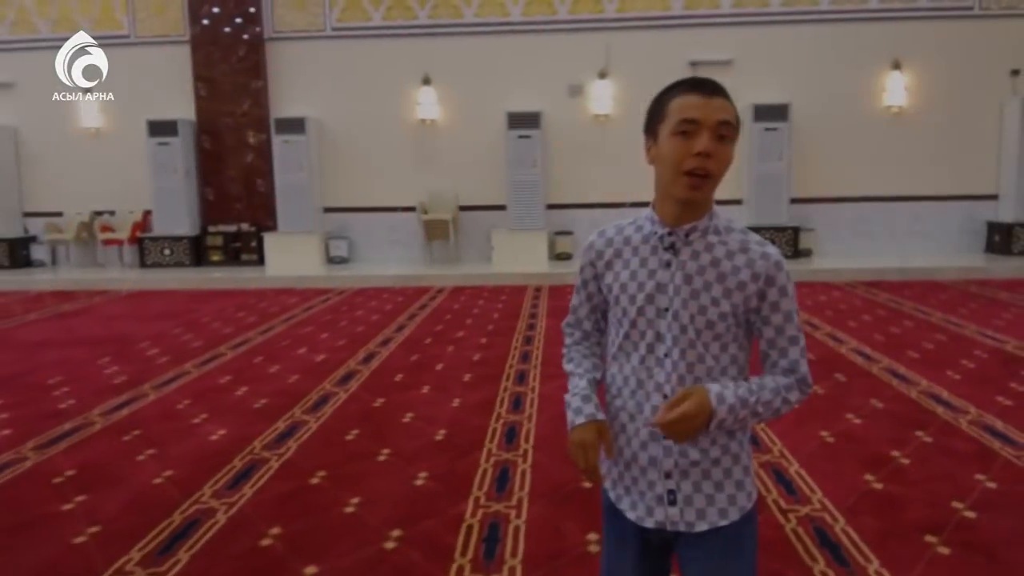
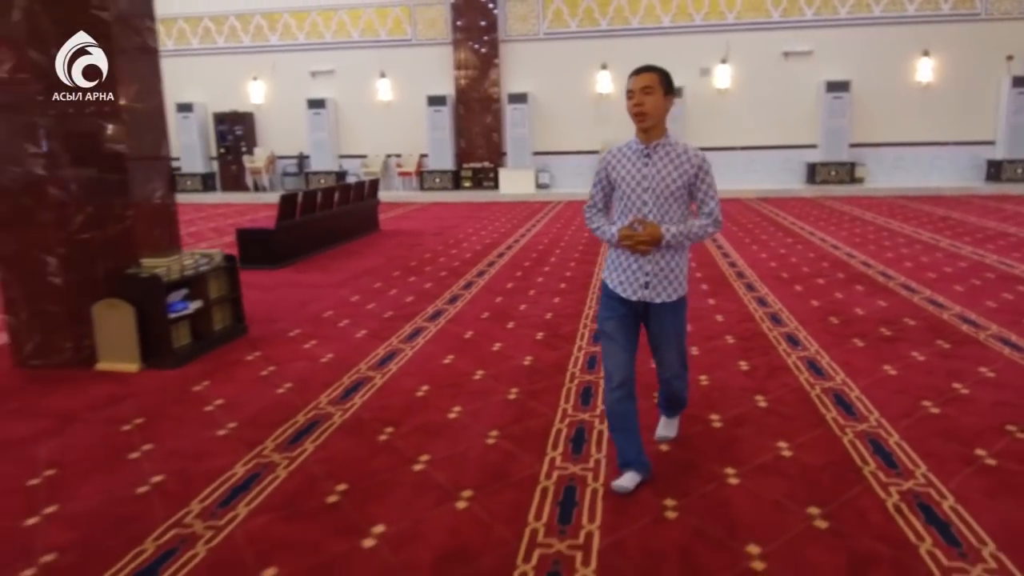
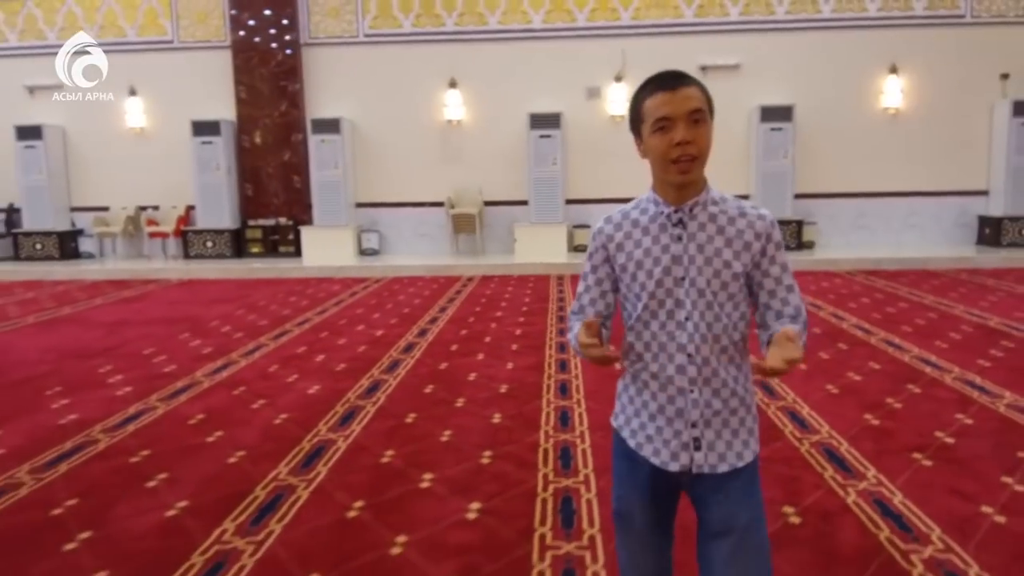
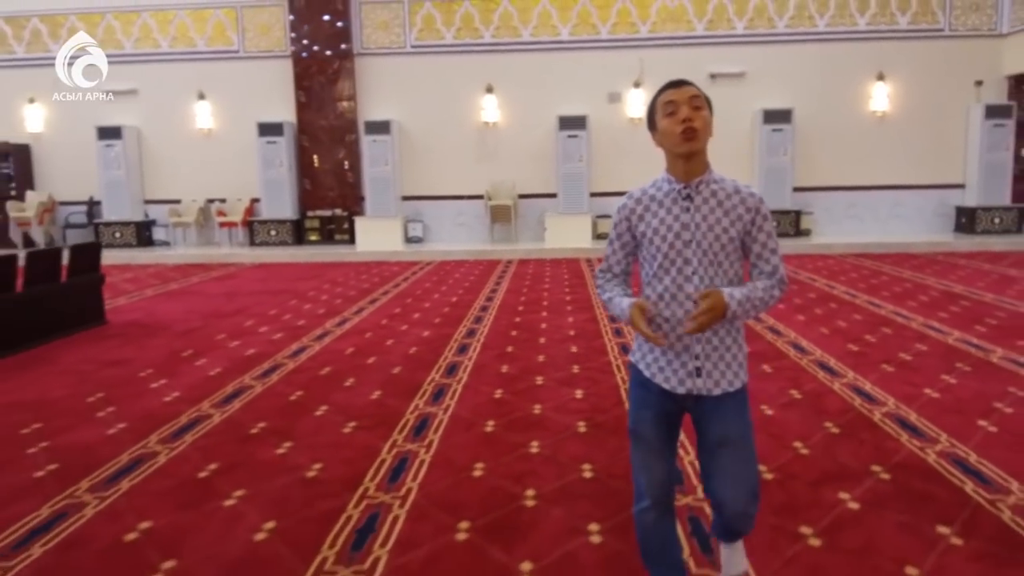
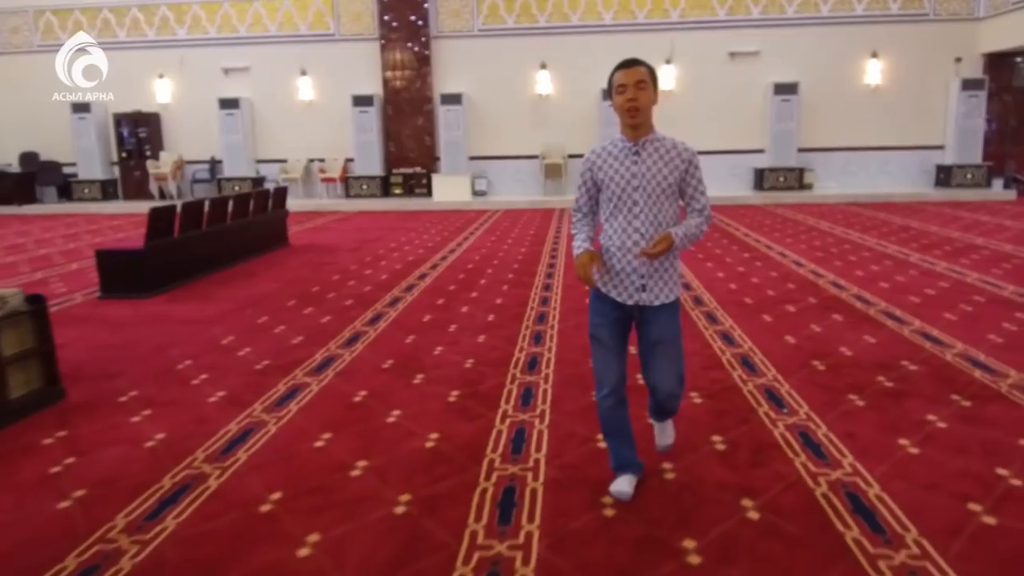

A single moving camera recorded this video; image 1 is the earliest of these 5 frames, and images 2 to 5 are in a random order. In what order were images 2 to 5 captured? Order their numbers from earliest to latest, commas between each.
3, 4, 5, 2
